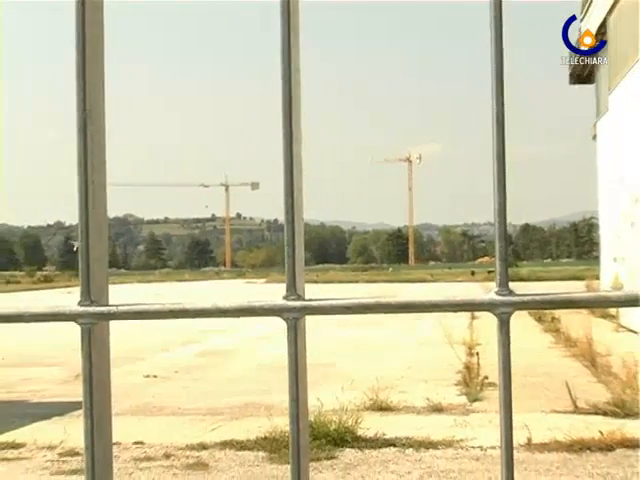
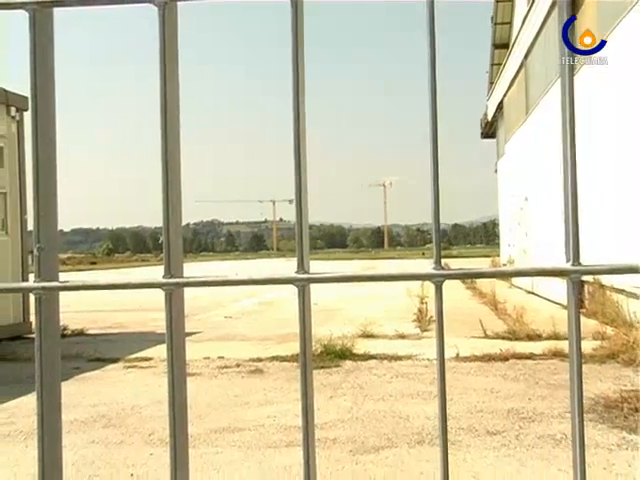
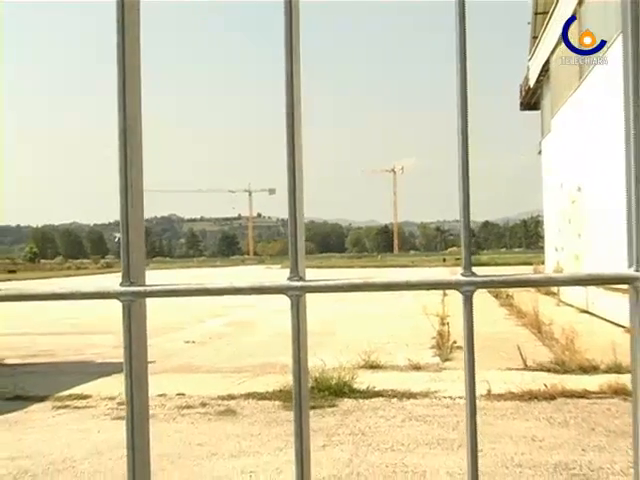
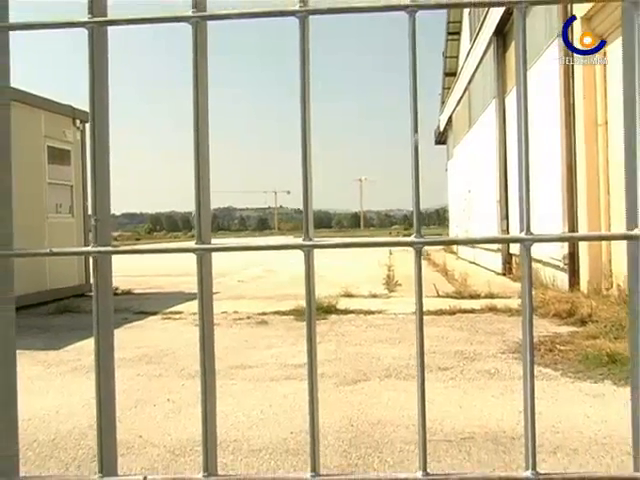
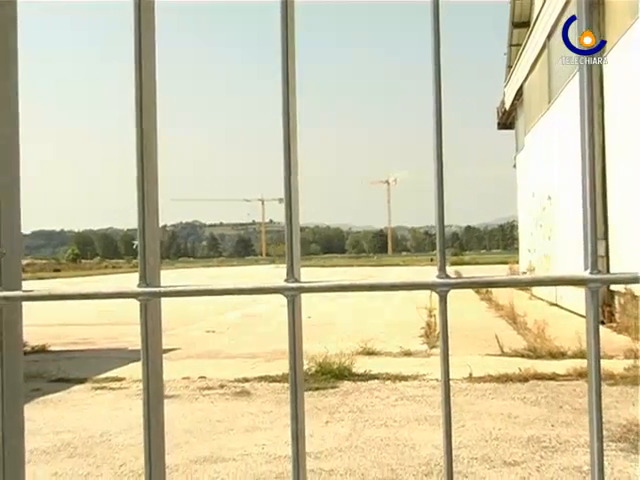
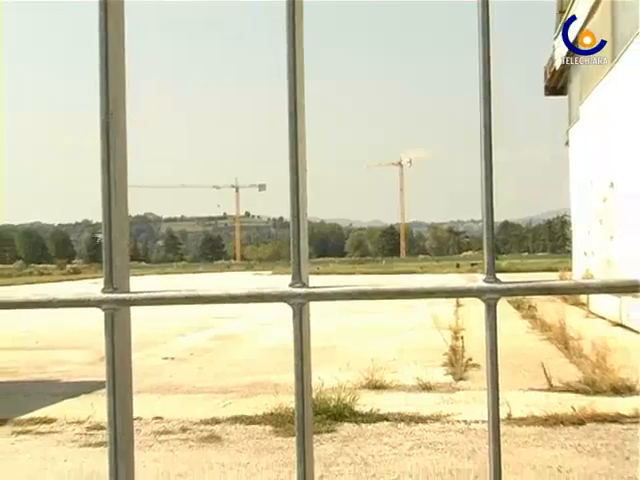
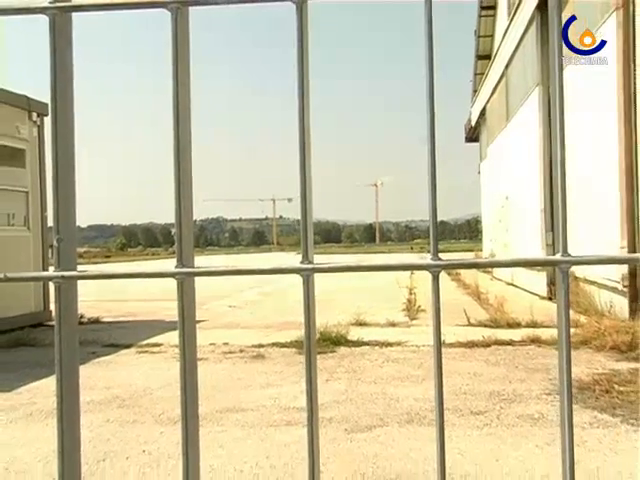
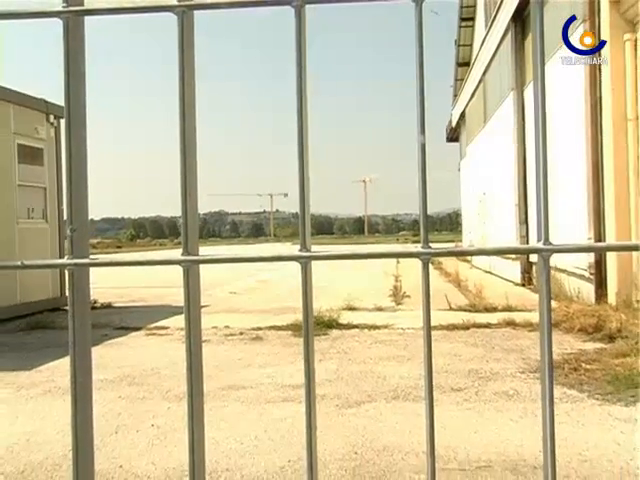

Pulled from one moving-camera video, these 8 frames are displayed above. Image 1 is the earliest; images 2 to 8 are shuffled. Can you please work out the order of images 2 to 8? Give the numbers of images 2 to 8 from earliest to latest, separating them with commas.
6, 3, 5, 2, 7, 8, 4
